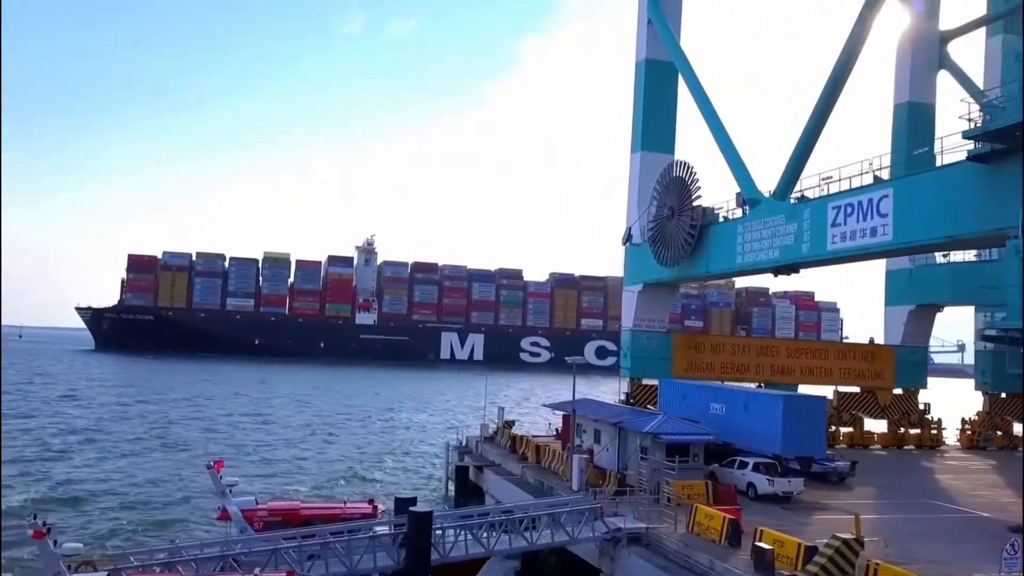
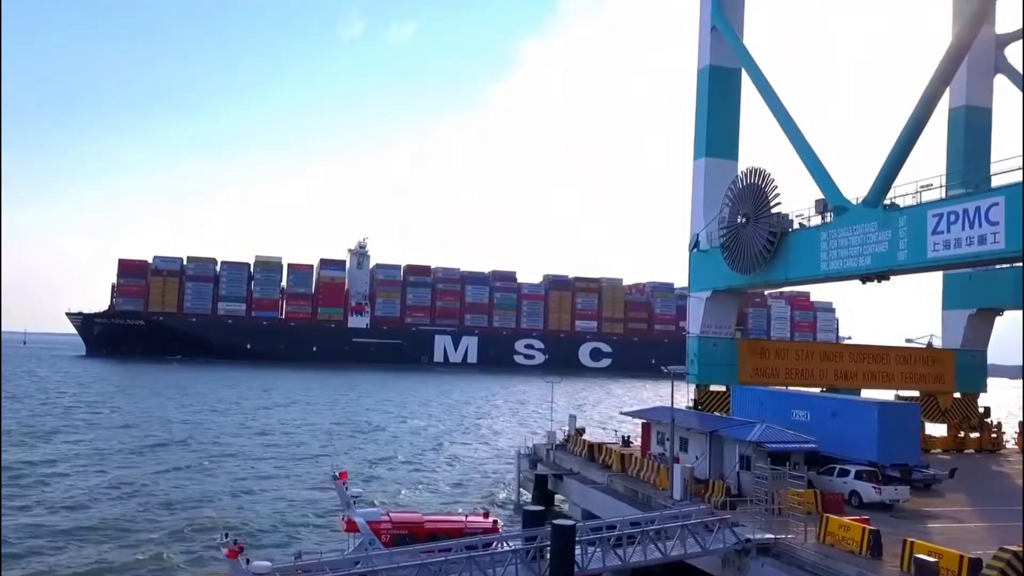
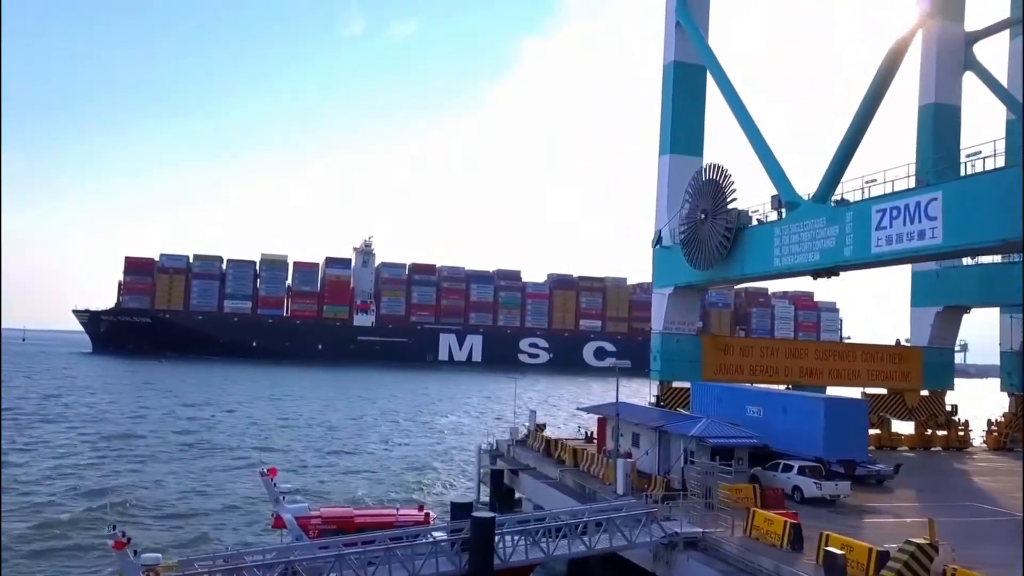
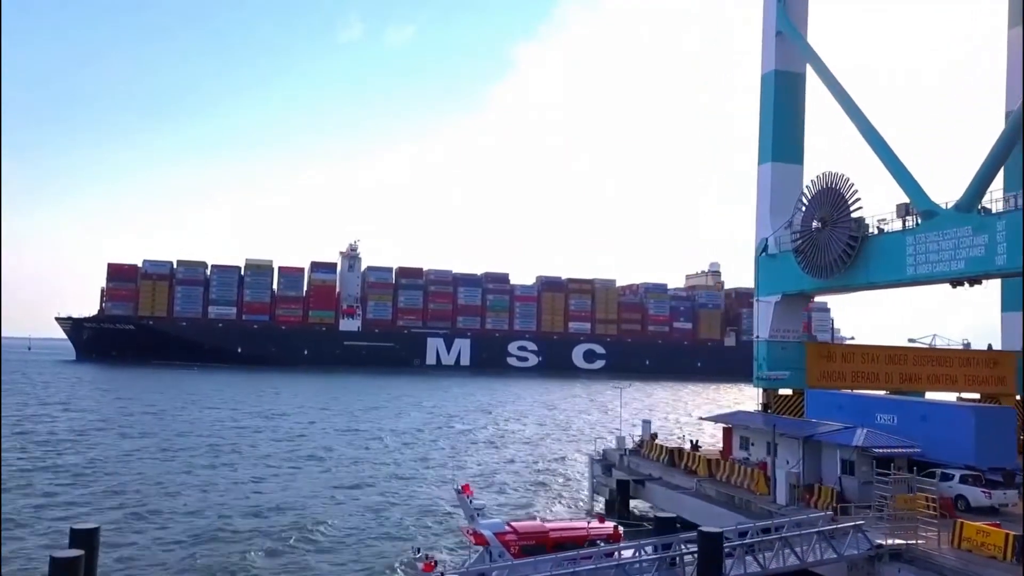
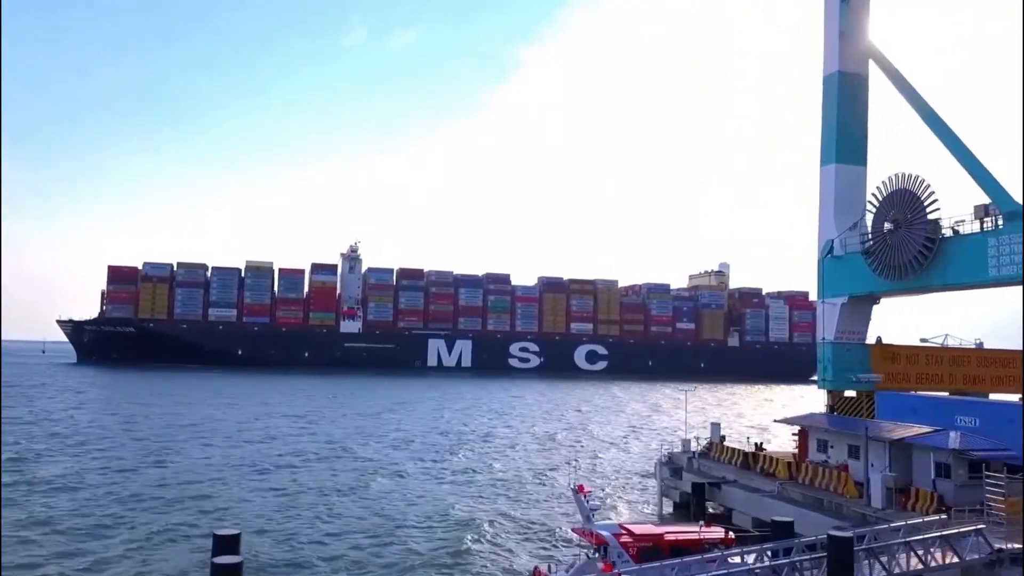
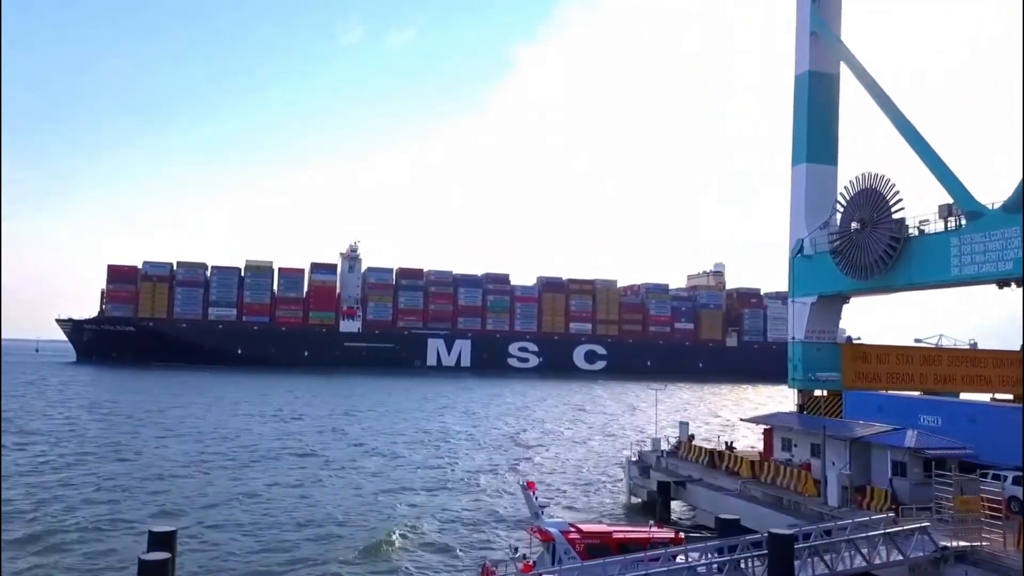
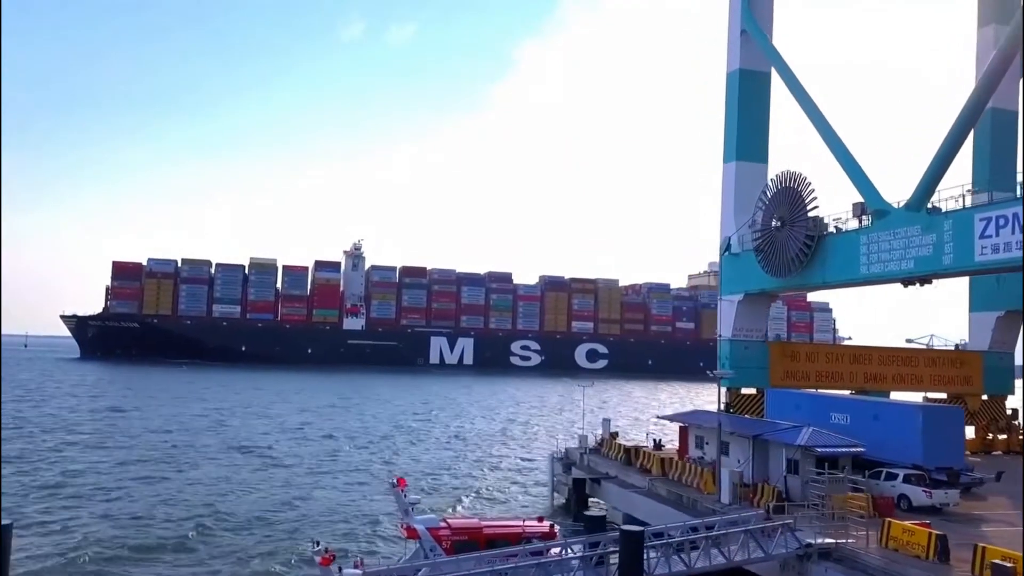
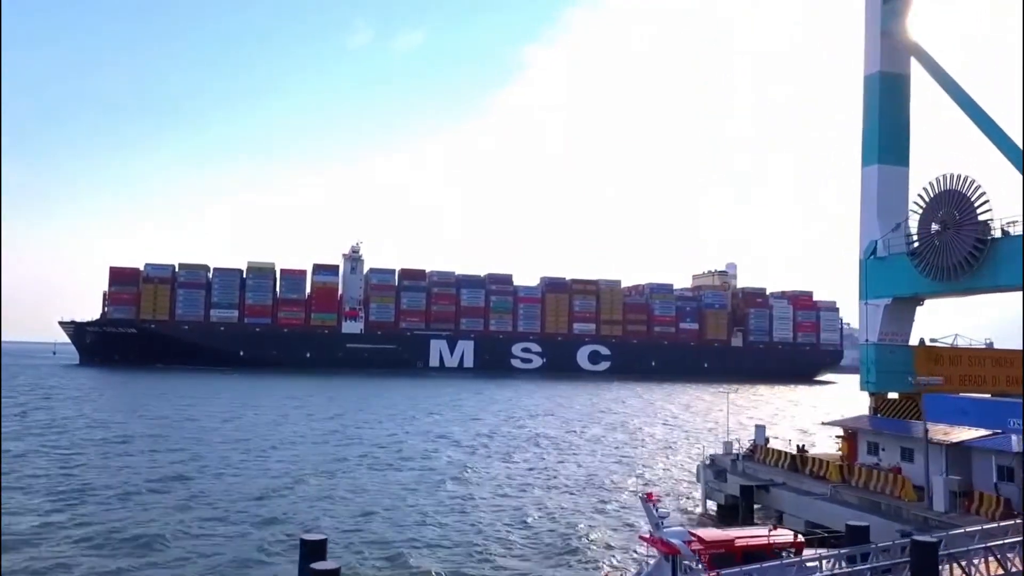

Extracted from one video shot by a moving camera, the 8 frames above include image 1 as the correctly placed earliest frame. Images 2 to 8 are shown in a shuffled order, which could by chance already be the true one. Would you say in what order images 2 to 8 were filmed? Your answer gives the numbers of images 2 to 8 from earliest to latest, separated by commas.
3, 2, 7, 4, 6, 5, 8
